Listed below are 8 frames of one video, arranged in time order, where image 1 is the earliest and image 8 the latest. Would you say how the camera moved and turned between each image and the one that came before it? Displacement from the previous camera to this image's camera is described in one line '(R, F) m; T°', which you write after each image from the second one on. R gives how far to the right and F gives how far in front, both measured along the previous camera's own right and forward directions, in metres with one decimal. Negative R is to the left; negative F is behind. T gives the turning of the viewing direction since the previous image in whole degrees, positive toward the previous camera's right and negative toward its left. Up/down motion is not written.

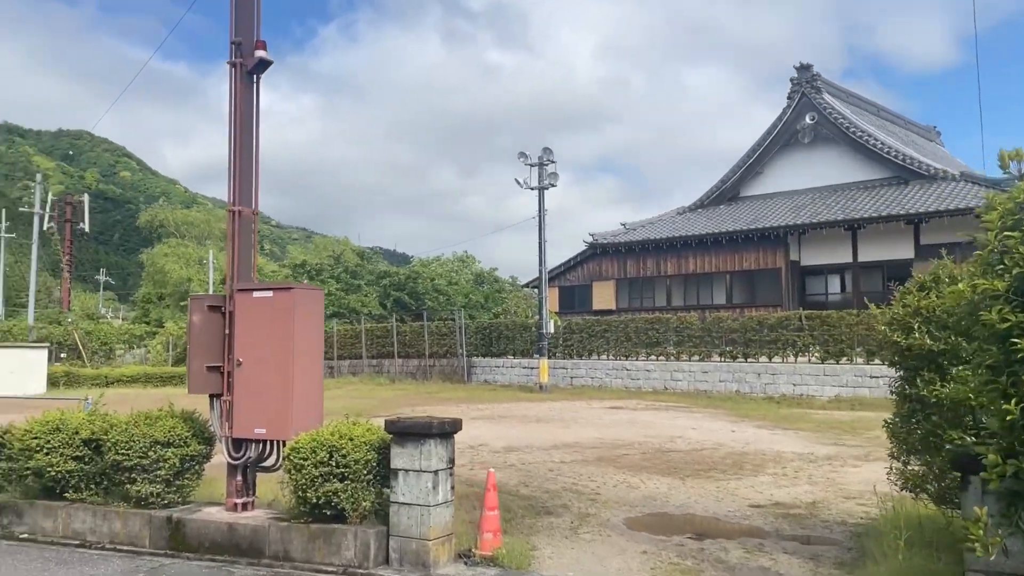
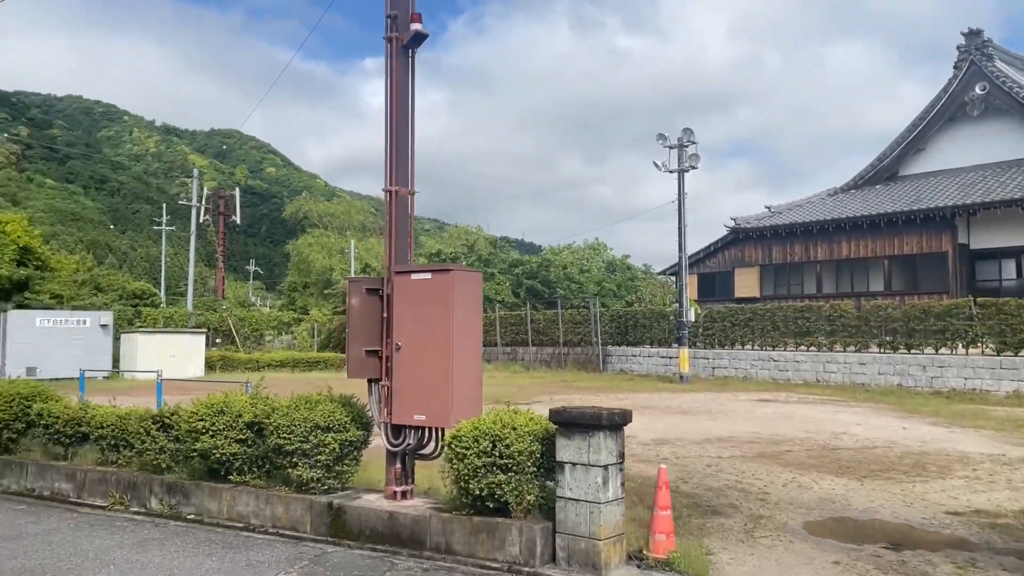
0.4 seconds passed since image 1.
(-0.2, +0.3) m; -9°
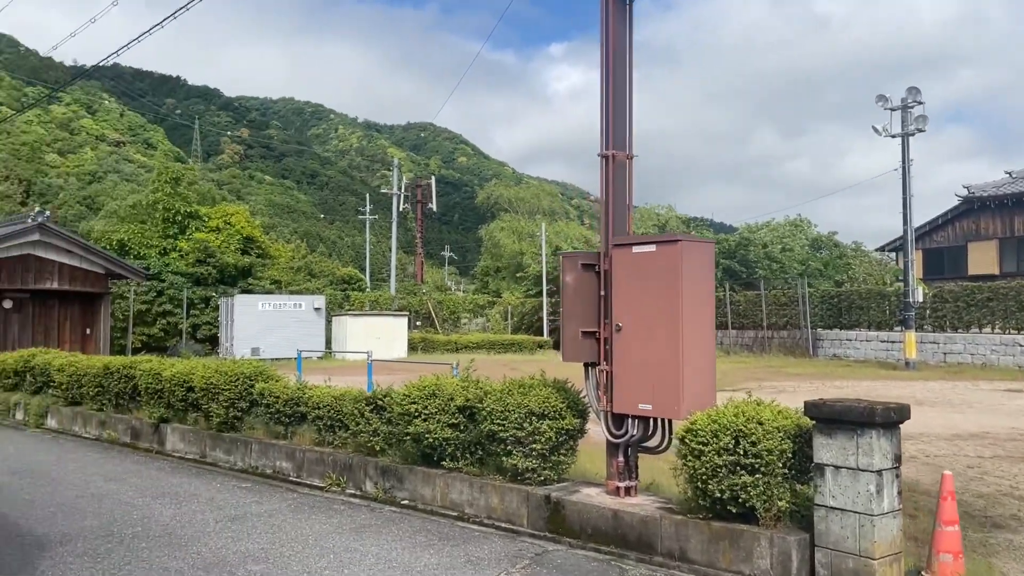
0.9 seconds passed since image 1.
(-0.2, +0.5) m; -13°
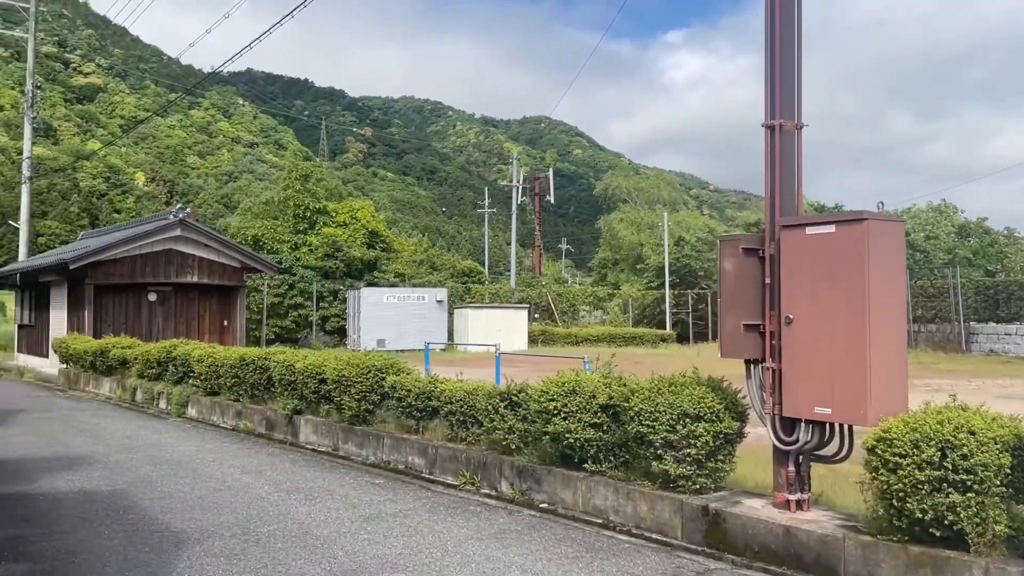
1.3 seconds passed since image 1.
(-0.2, +0.4) m; -8°
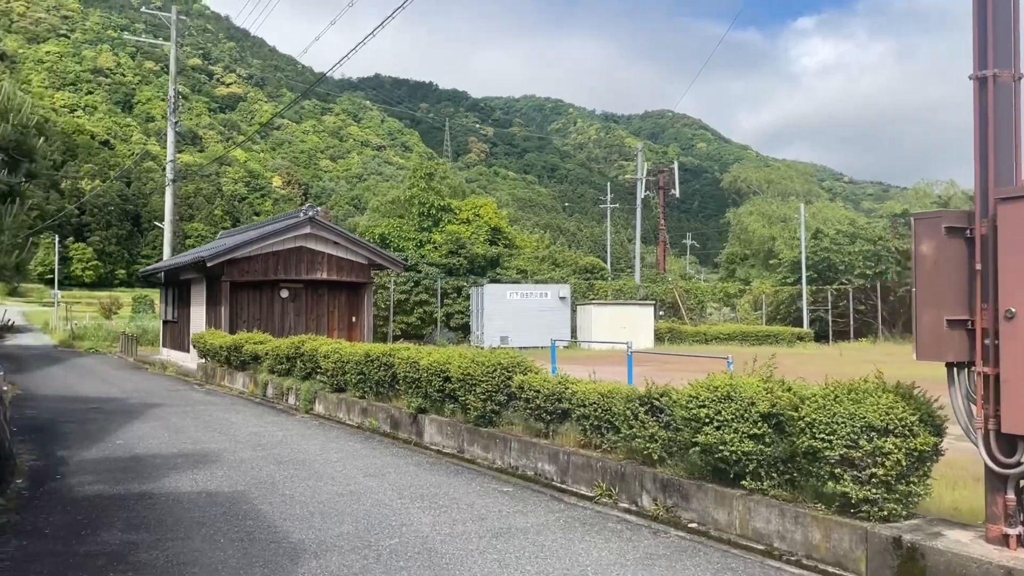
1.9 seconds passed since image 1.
(-0.1, +0.5) m; -8°
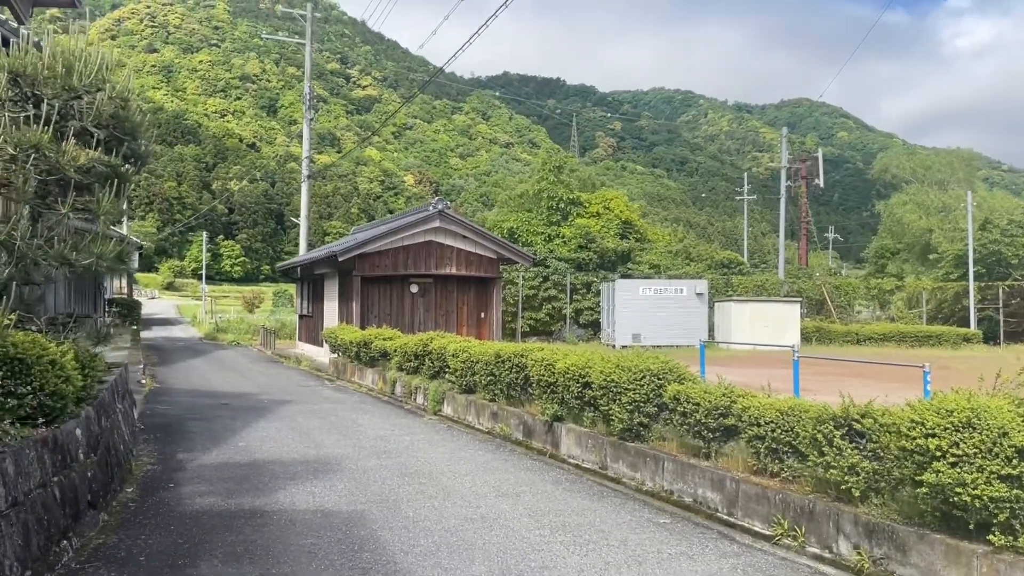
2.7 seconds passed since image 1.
(-0.2, +0.8) m; -9°
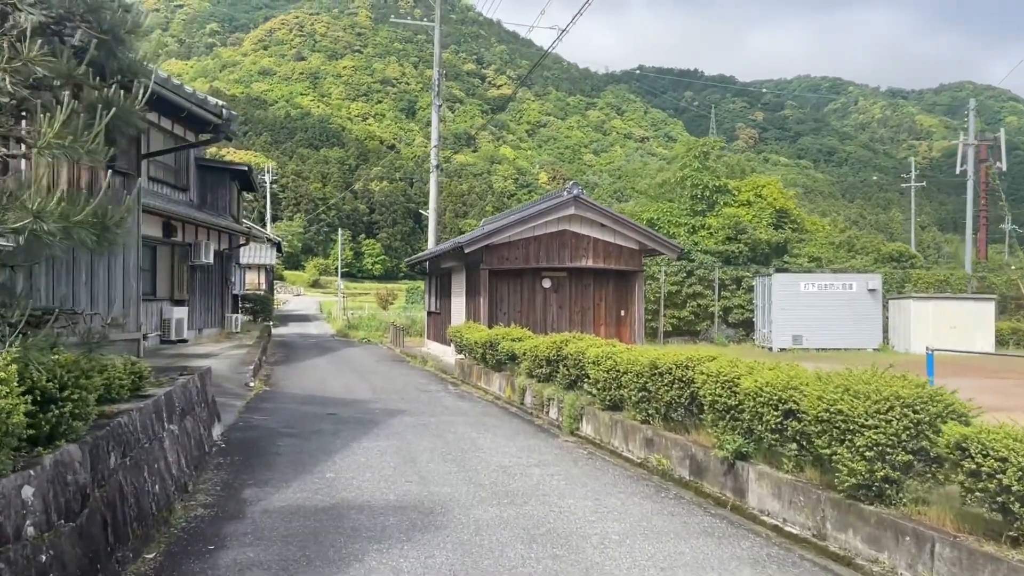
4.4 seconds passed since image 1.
(-0.2, +1.7) m; -9°
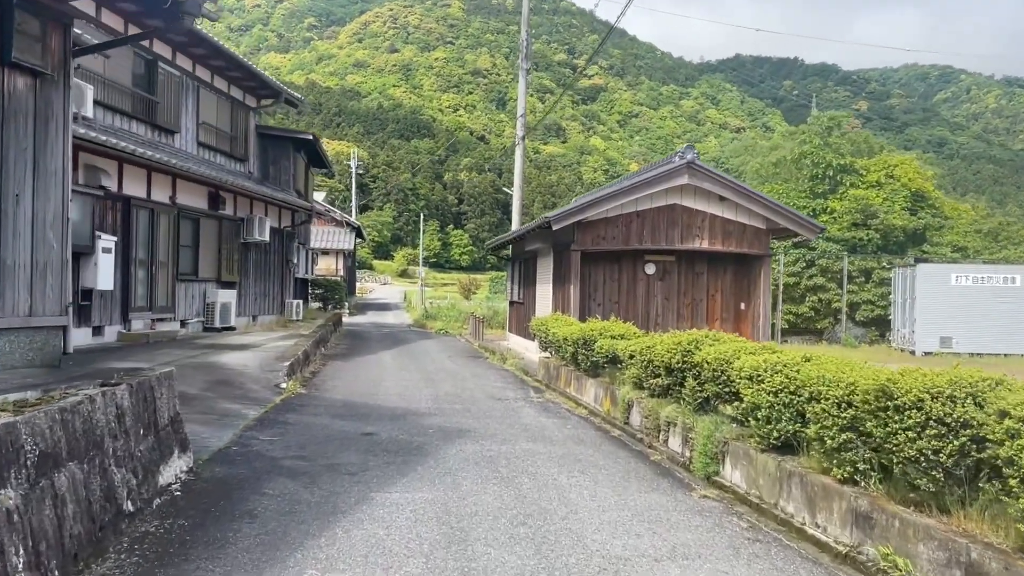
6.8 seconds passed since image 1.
(-0.1, +2.4) m; -6°
